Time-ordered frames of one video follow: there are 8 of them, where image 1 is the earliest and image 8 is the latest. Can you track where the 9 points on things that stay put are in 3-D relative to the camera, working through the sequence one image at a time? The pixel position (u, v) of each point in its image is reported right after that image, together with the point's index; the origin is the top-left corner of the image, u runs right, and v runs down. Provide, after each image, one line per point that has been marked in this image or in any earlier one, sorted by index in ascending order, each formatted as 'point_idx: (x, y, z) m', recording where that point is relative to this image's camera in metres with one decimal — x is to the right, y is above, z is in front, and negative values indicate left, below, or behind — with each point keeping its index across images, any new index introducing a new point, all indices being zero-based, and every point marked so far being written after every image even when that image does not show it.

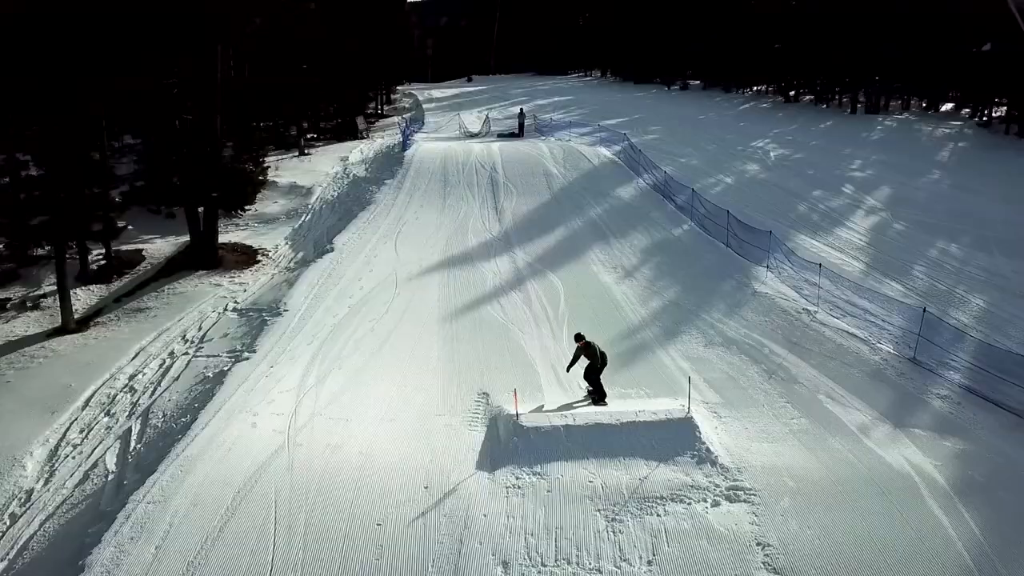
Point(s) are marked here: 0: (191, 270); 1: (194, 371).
0: (-4.6, +0.3, +16.7) m
1: (-3.1, -0.8, +11.5) m
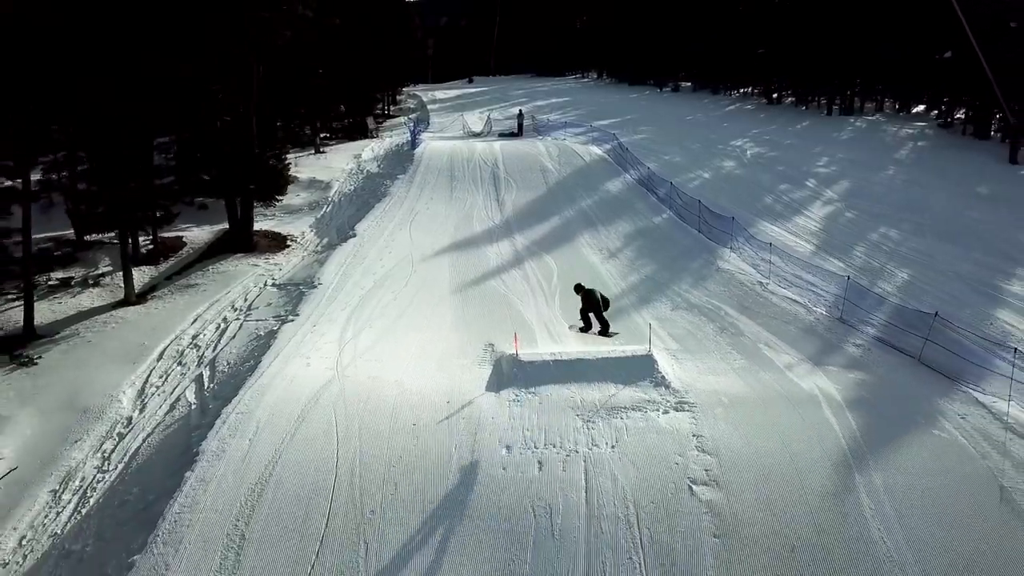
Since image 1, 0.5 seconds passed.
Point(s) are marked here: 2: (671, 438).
0: (-4.6, +0.6, +18.9) m
1: (-3.1, -0.5, +13.7) m
2: (+1.1, -1.1, +8.7) m
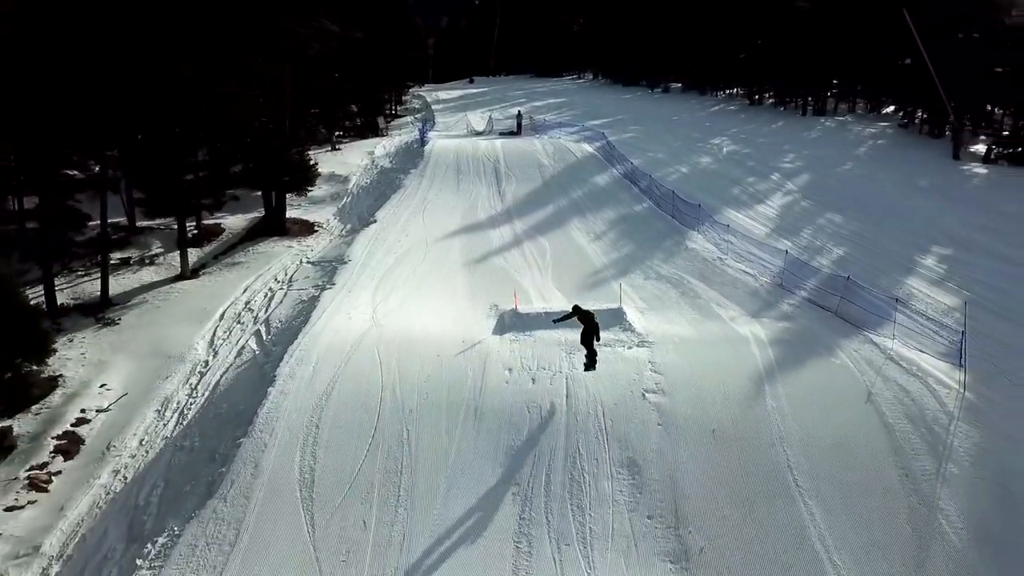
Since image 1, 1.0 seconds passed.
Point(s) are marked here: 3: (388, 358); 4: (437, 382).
0: (-4.6, +1.0, +21.7) m
1: (-3.1, -0.1, +16.5) m
2: (+1.1, -0.7, +11.5) m
3: (-1.3, -0.7, +12.1) m
4: (-0.7, -0.9, +11.3) m
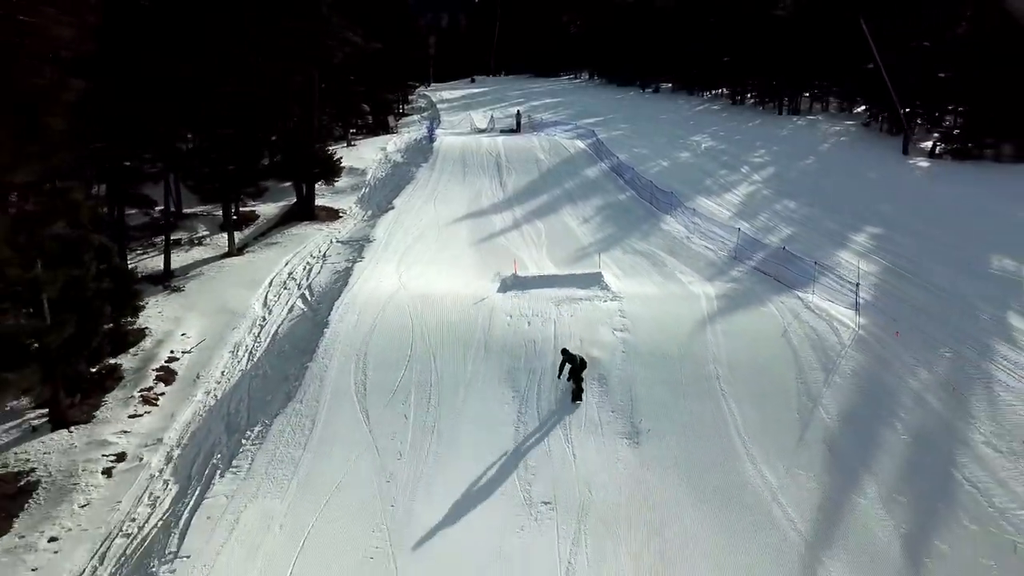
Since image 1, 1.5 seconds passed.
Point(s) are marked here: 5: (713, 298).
0: (-4.6, +1.4, +24.9) m
1: (-3.1, +0.3, +19.7) m
2: (+1.2, -0.3, +14.7) m
3: (-1.3, -0.3, +15.3) m
4: (-0.7, -0.4, +14.5) m
5: (+2.6, -0.1, +15.3) m
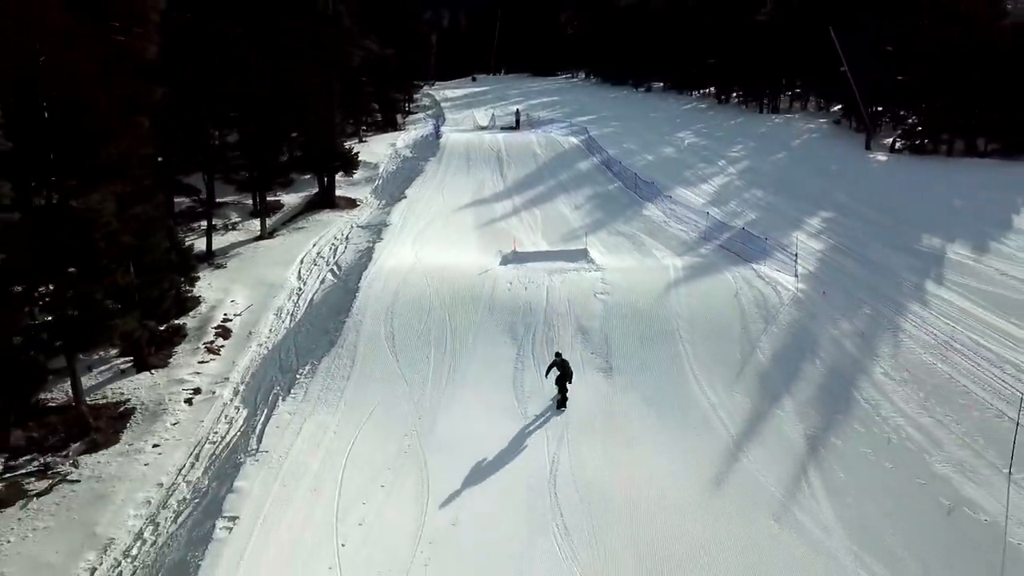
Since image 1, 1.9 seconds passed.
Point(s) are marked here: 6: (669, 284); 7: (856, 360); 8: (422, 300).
0: (-4.6, +1.9, +27.8) m
1: (-3.1, +0.8, +22.6) m
2: (+1.2, +0.2, +17.6) m
3: (-1.3, +0.2, +18.2) m
4: (-0.7, 0.0, +17.4) m
5: (+2.6, +0.3, +18.2) m
6: (+2.3, +0.1, +17.1) m
7: (+4.1, -0.9, +13.9) m
8: (-1.3, -0.2, +17.0) m
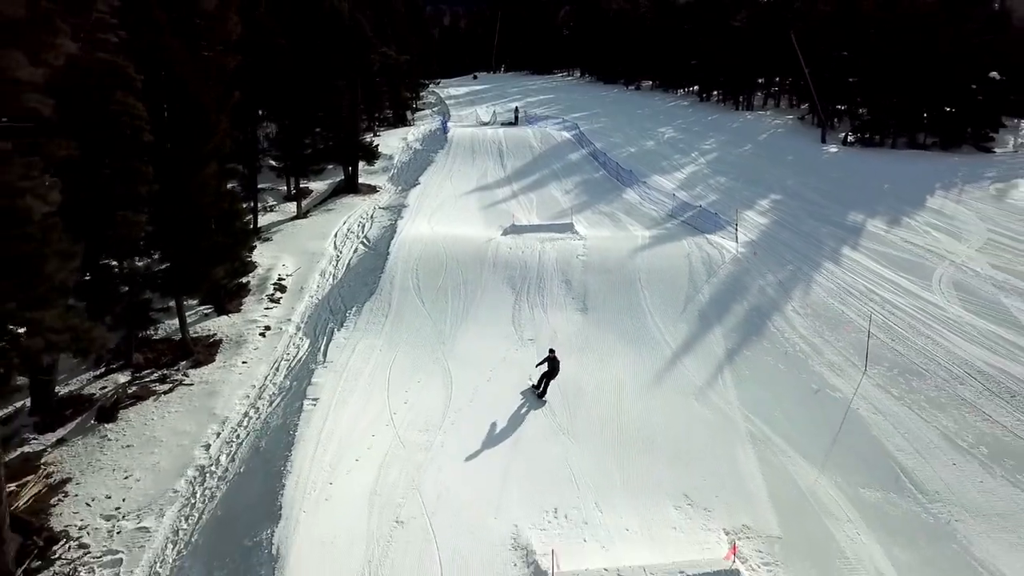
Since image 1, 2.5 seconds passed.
0: (-4.6, +2.6, +32.2) m
1: (-3.1, +1.4, +27.0) m
2: (+1.1, +0.8, +22.0) m
3: (-1.3, +0.8, +22.5) m
4: (-0.7, +0.7, +21.8) m
5: (+2.6, +1.0, +22.5) m
6: (+2.3, +0.7, +21.5) m
7: (+4.1, -0.2, +18.2) m
8: (-1.3, +0.5, +21.4) m
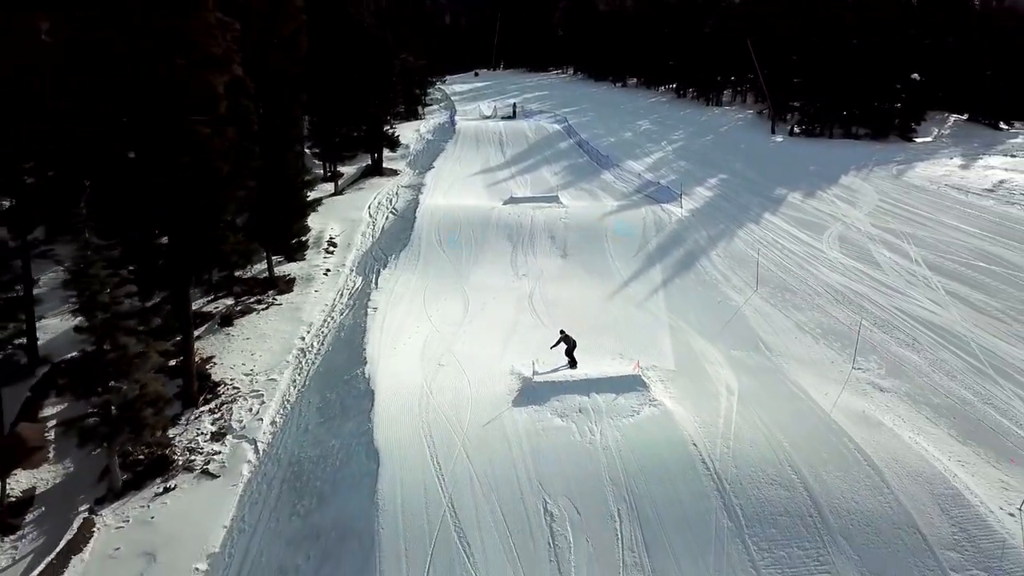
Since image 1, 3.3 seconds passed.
0: (-4.6, +3.7, +38.7) m
1: (-3.2, +2.5, +33.5) m
2: (+1.1, +1.9, +28.5) m
3: (-1.3, +1.9, +29.1) m
4: (-0.8, +1.7, +28.3) m
5: (+2.5, +2.0, +29.1) m
6: (+2.2, +1.8, +28.0) m
7: (+4.0, +0.8, +24.8) m
8: (-1.4, +1.5, +27.9) m
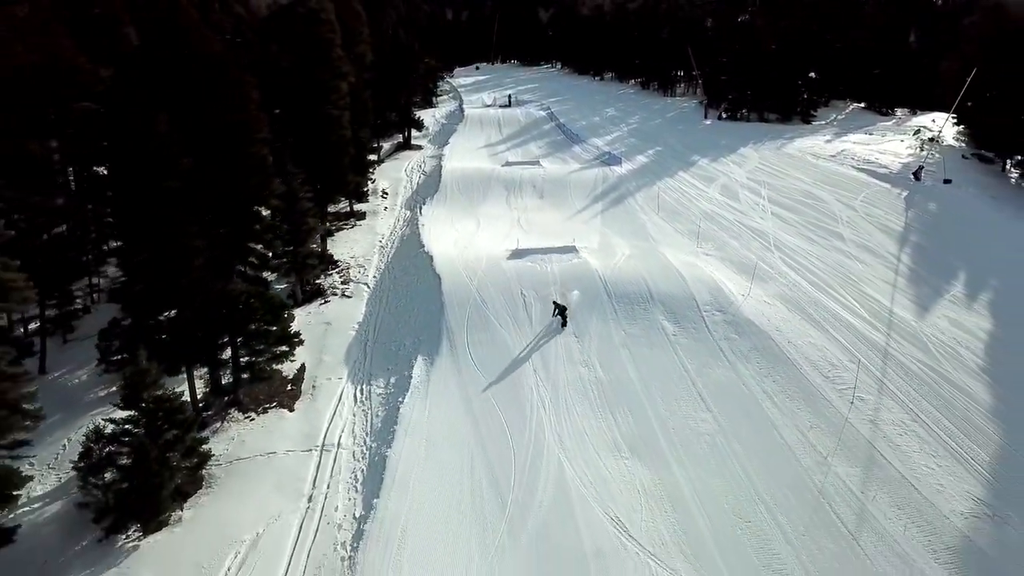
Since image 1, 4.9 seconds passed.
0: (-4.8, +6.1, +51.9) m
1: (-3.4, +4.9, +46.7) m
2: (+0.9, +4.2, +41.7) m
3: (-1.5, +4.2, +42.3) m
4: (-0.9, +4.0, +41.5) m
5: (+2.4, +4.3, +42.3) m
6: (+2.1, +4.1, +41.2) m
7: (+3.9, +3.1, +38.0) m
8: (-1.5, +3.8, +41.1) m
